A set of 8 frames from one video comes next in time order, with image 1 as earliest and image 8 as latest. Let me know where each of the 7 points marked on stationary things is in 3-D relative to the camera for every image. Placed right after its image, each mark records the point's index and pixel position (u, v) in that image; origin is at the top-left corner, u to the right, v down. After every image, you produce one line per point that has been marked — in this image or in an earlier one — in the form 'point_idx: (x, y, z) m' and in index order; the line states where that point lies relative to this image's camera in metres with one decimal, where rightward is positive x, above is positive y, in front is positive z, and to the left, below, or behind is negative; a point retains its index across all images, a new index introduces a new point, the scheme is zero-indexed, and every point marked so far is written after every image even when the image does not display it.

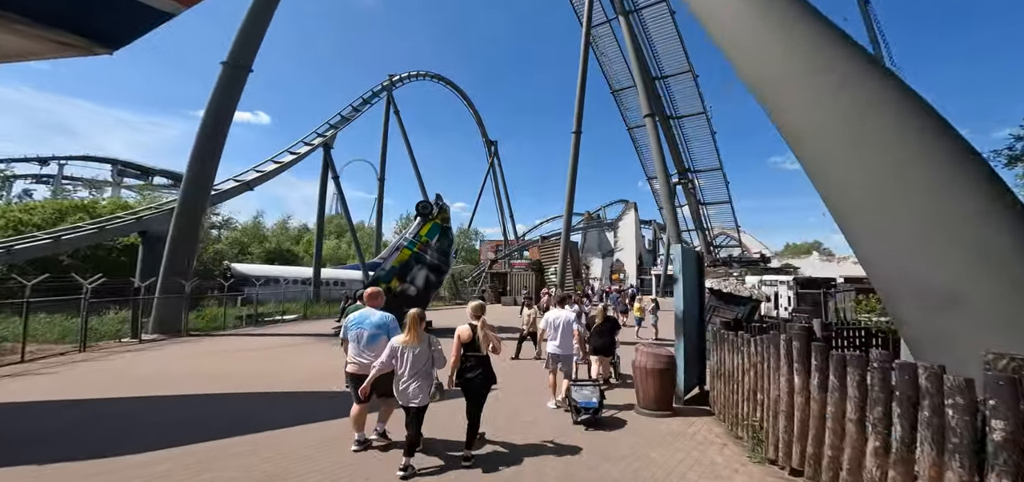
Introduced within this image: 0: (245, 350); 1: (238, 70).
0: (-6.4, -2.5, +9.6) m
1: (-7.4, +4.5, +11.2) m
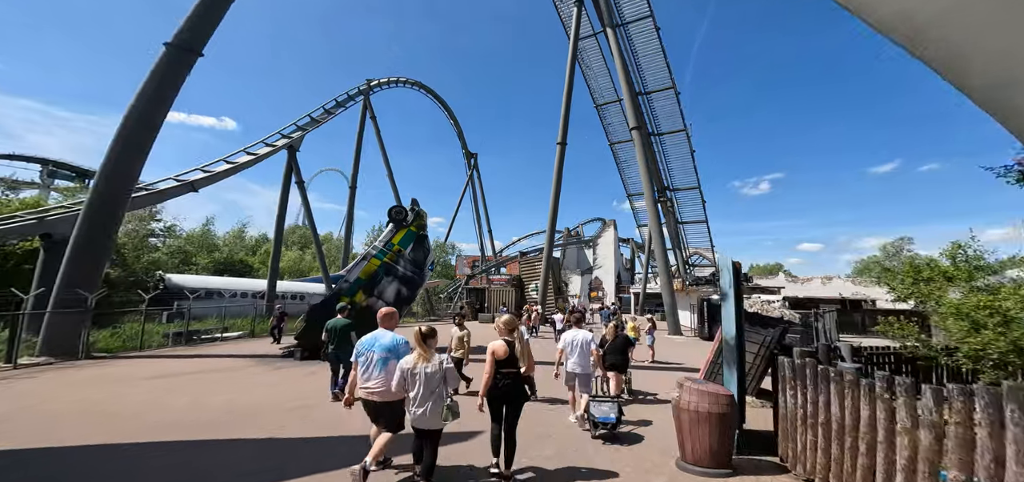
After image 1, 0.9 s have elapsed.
0: (-6.6, -2.6, +7.7) m
1: (-7.7, +4.4, +9.6) m
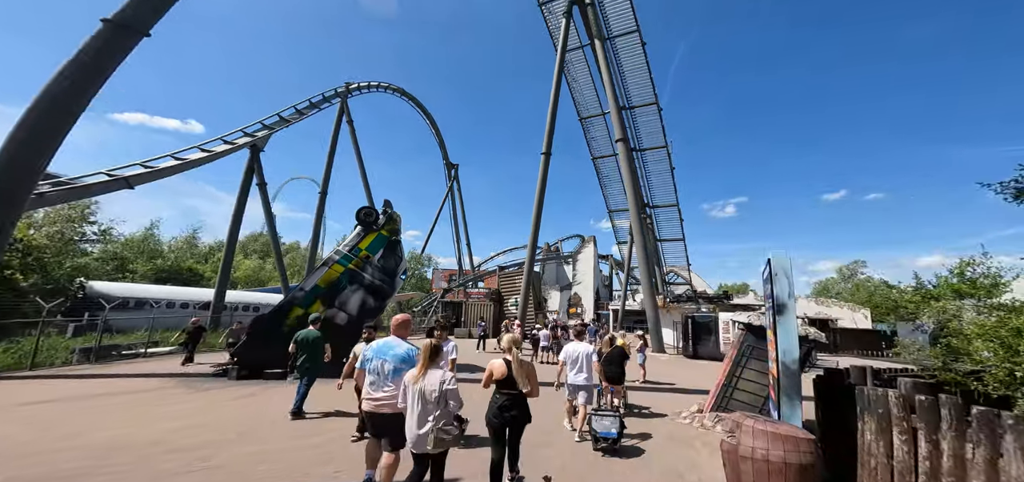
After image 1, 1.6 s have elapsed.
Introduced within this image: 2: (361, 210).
0: (-6.9, -2.4, +6.2) m
1: (-7.9, +4.5, +8.3) m
2: (-4.4, +0.9, +11.9) m
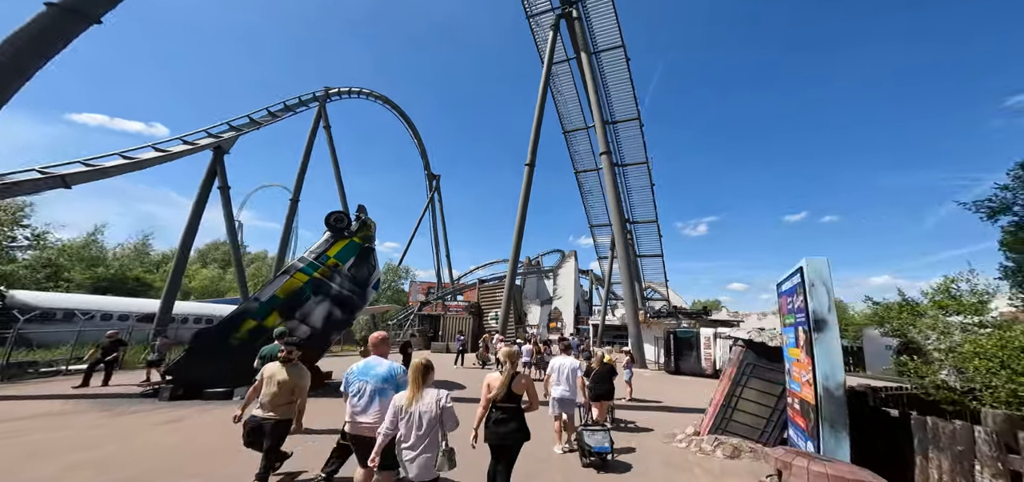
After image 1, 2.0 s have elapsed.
0: (-7.2, -2.4, +5.2) m
1: (-8.3, +4.5, +7.4) m
2: (-4.9, +0.7, +11.1) m
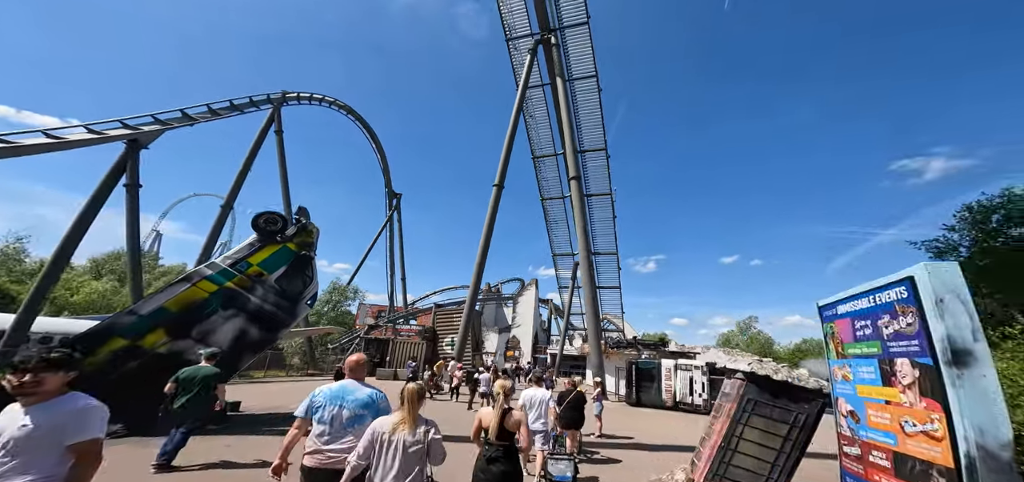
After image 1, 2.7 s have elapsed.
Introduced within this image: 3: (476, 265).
0: (-7.7, -2.0, +3.1) m
1: (-8.7, +4.7, +5.8) m
2: (-5.9, +0.6, +9.5) m
3: (-1.6, -1.0, +17.6) m
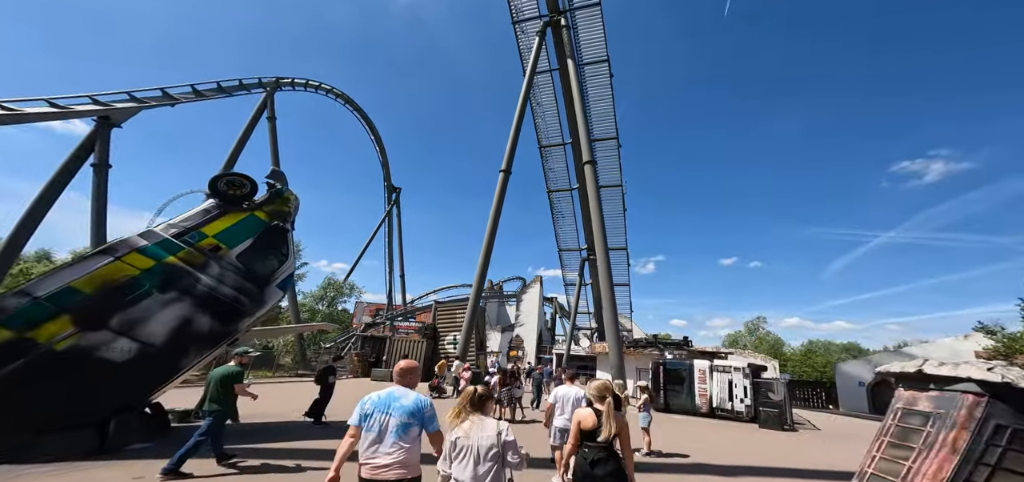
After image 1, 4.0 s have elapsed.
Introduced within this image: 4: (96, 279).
0: (-7.3, -1.4, +1.2) m
1: (-8.2, +5.3, +3.9) m
2: (-5.4, +1.2, +7.6) m
3: (-1.2, -0.5, +15.7) m
4: (-5.6, -0.5, +5.6) m
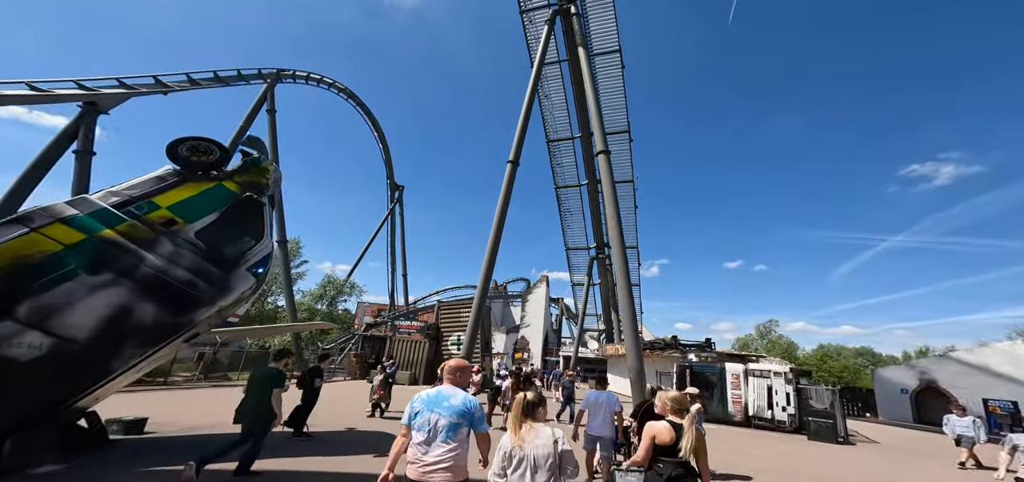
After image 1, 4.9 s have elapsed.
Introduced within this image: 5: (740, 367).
0: (-7.0, -1.0, 0.0) m
1: (-8.0, +5.7, +2.7) m
2: (-5.1, +1.5, +6.3) m
3: (-0.8, -0.1, +14.4) m
4: (-5.3, -0.1, +4.3) m
5: (+6.9, -3.8, +12.3) m
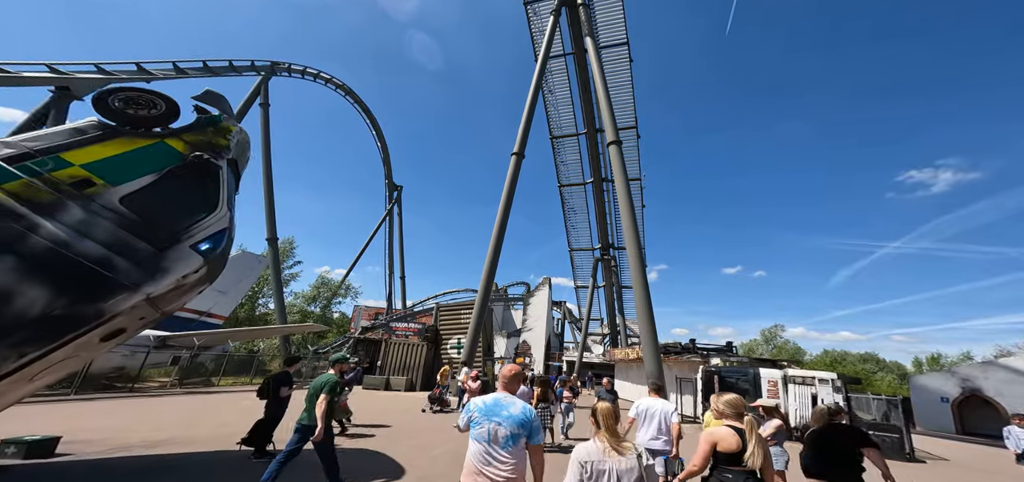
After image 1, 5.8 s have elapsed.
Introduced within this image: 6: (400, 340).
0: (-6.8, -0.6, -1.4) m
1: (-7.7, +6.1, +1.4) m
2: (-4.9, +1.9, +5.0) m
3: (-0.6, +0.1, +13.0) m
4: (-5.1, +0.3, +3.0) m
5: (+7.1, -3.6, +10.9) m
6: (-5.5, -4.9, +19.8) m
